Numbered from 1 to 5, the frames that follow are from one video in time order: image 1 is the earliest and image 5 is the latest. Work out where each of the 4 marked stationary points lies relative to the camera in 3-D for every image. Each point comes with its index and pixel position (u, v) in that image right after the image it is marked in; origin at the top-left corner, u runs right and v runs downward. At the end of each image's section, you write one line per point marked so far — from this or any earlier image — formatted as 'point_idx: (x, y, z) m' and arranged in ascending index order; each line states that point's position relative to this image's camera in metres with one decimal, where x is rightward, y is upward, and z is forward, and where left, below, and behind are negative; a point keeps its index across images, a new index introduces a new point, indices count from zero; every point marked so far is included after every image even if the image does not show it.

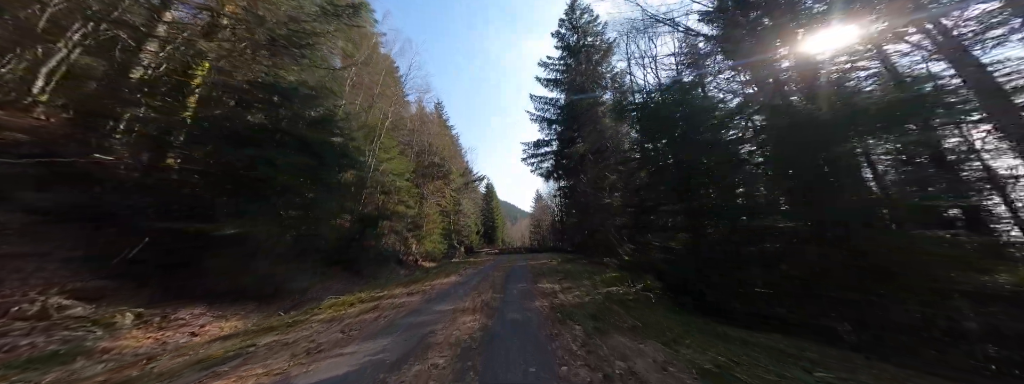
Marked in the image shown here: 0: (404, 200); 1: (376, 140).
0: (-7.6, -0.8, +18.3) m
1: (-8.4, +3.1, +15.8) m
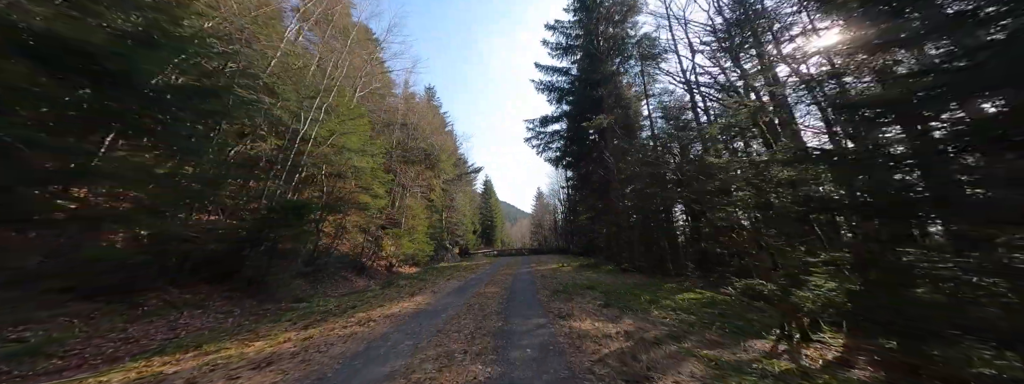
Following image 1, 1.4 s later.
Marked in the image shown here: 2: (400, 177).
0: (-7.6, 0.0, +14.0) m
1: (-8.3, +3.9, +11.6) m
2: (-8.5, +1.1, +19.4) m
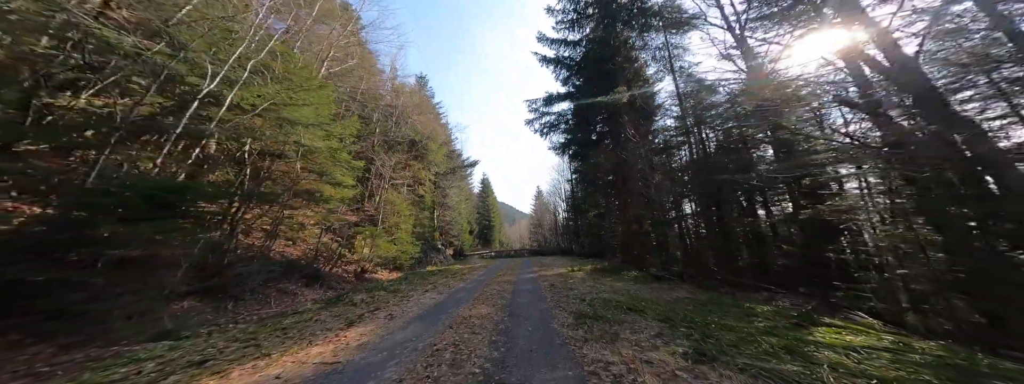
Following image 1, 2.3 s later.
0: (-7.6, +0.6, +11.2) m
1: (-8.4, +4.5, +8.8) m
2: (-8.6, +1.6, +16.5) m
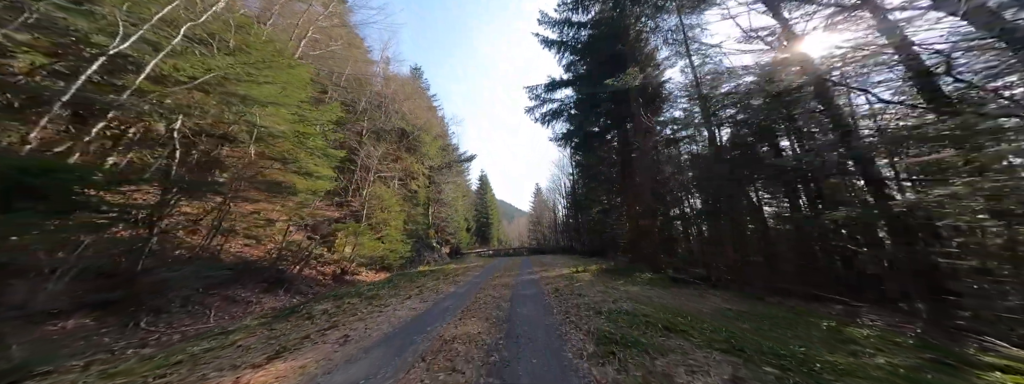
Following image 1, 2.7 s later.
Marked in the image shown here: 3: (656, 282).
0: (-7.7, +1.0, +9.7) m
1: (-8.4, +4.8, +7.3) m
2: (-8.7, +2.0, +15.0) m
3: (+4.9, -3.1, +8.8) m
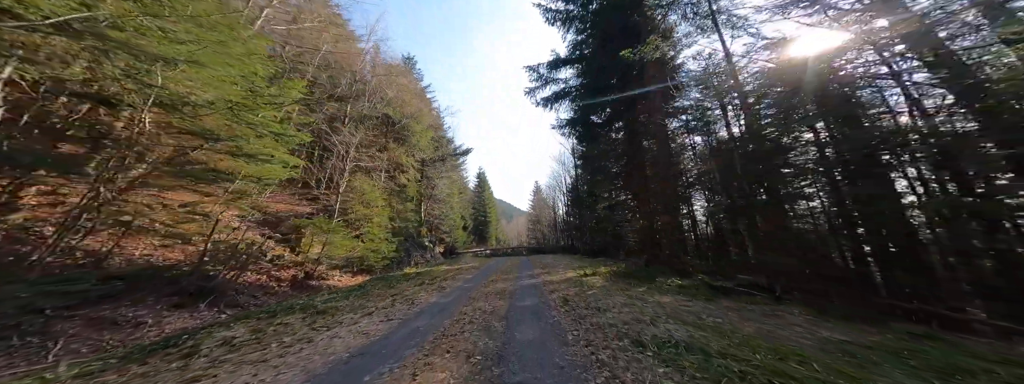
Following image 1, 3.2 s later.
0: (-7.8, +1.4, +7.8) m
1: (-8.5, +5.3, +5.4) m
2: (-8.8, +2.5, +13.1) m
3: (+4.8, -2.6, +6.9) m
